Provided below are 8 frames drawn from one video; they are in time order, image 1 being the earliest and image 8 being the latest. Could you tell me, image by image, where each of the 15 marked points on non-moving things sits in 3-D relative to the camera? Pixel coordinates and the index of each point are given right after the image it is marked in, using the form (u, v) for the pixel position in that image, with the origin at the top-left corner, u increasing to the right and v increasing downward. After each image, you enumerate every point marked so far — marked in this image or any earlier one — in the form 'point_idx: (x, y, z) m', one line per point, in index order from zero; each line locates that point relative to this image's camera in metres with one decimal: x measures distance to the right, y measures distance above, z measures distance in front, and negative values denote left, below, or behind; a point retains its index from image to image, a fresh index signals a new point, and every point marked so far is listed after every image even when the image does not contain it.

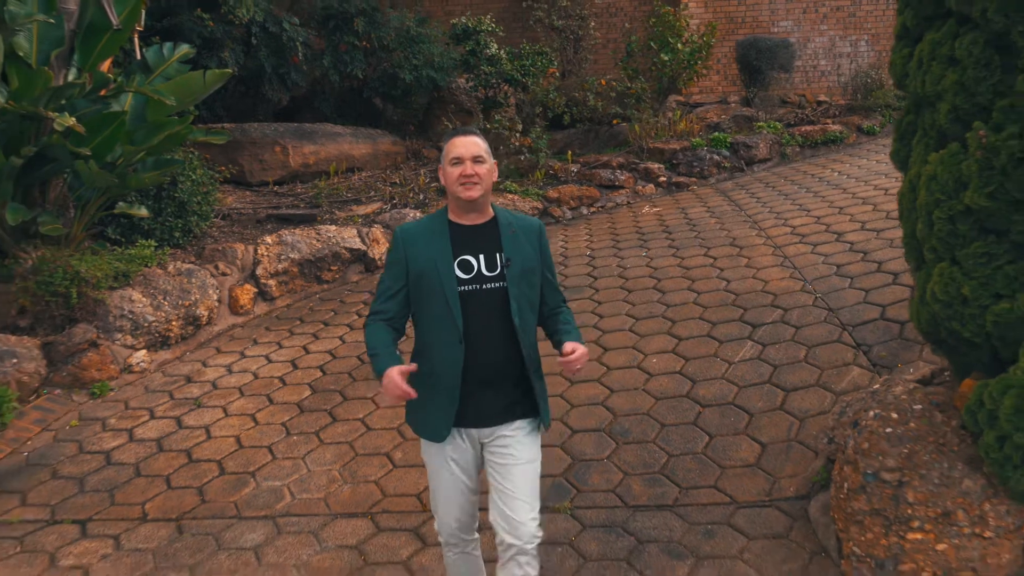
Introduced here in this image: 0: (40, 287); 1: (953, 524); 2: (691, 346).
0: (-2.9, 0.0, +5.2) m
1: (+1.4, -0.7, +2.7) m
2: (+1.0, -0.3, +5.0) m
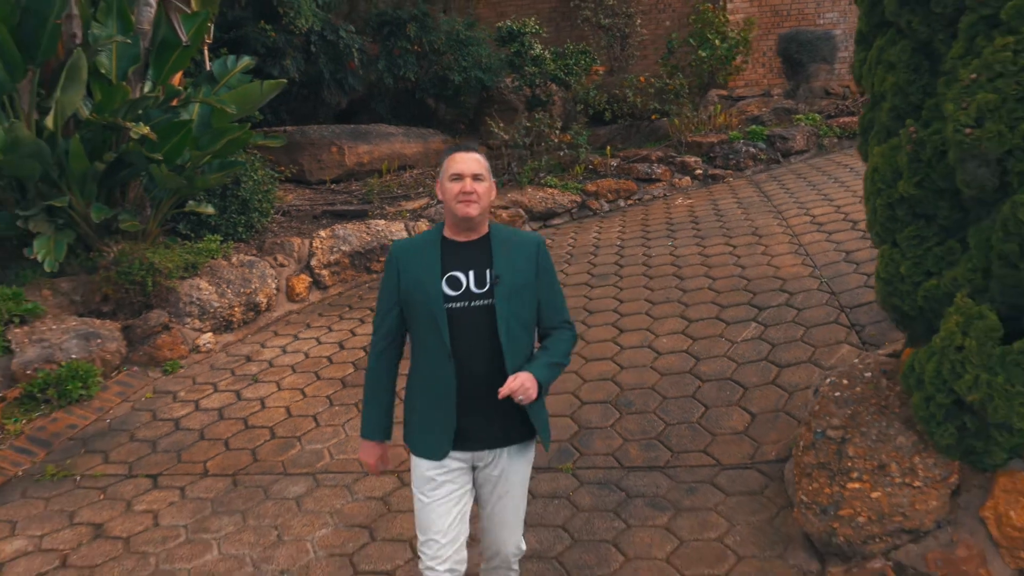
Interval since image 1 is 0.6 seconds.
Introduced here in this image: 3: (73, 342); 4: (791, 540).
0: (-2.7, +0.1, +5.9) m
1: (+1.3, -0.7, +3.1) m
2: (+1.2, -0.2, +5.4) m
3: (-2.8, -0.3, +5.4) m
4: (+1.1, -1.0, +3.4) m
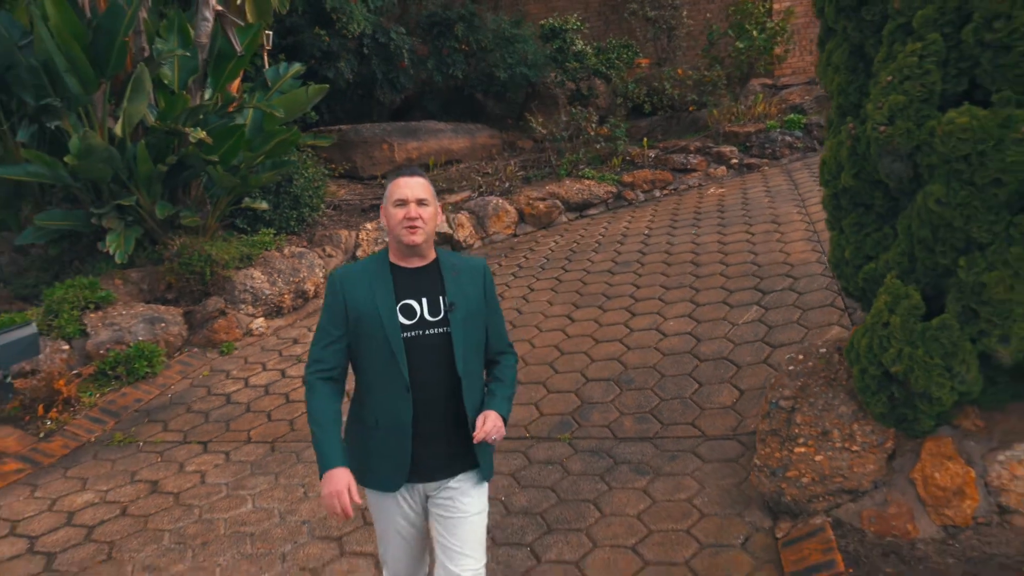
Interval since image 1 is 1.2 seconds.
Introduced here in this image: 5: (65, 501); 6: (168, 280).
0: (-2.5, +0.2, +6.6) m
1: (+1.3, -0.6, +3.4) m
2: (+1.3, -0.2, +5.7) m
3: (-2.7, -0.3, +6.1) m
4: (+1.0, -0.9, +3.7) m
5: (-2.3, -1.1, +4.5) m
6: (-2.6, +0.1, +6.5) m
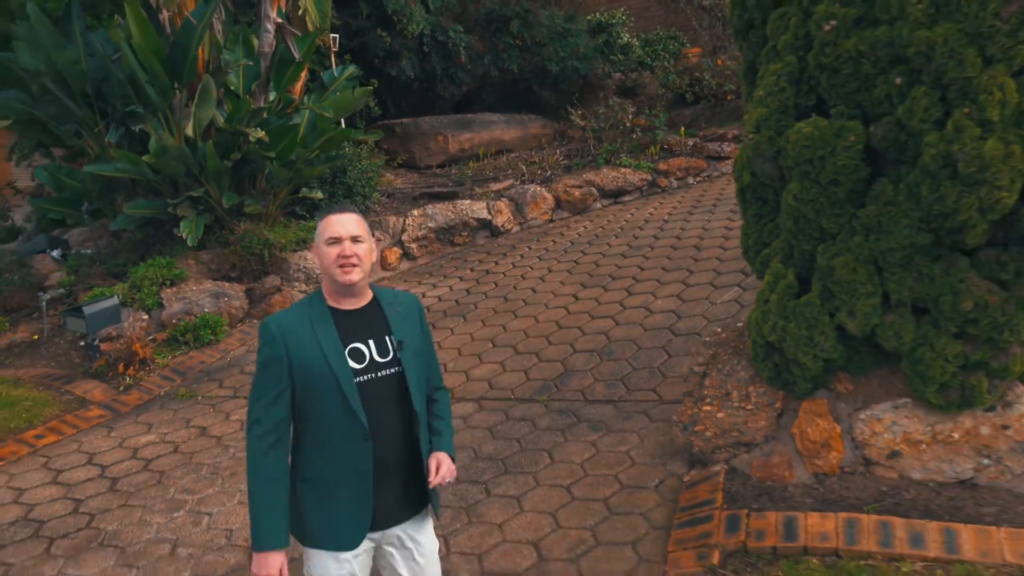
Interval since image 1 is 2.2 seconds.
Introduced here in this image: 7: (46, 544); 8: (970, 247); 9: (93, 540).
0: (-2.4, +0.3, +7.6) m
1: (+1.0, -0.5, +4.0) m
2: (+1.3, 0.0, +6.2) m
3: (-2.5, -0.1, +7.1) m
4: (+0.8, -0.8, +4.3) m
5: (-2.4, -1.0, +5.5) m
6: (-2.5, +0.2, +7.6) m
7: (-2.3, -1.3, +4.2) m
8: (+1.7, +0.1, +3.1) m
9: (-2.1, -1.2, +4.2) m
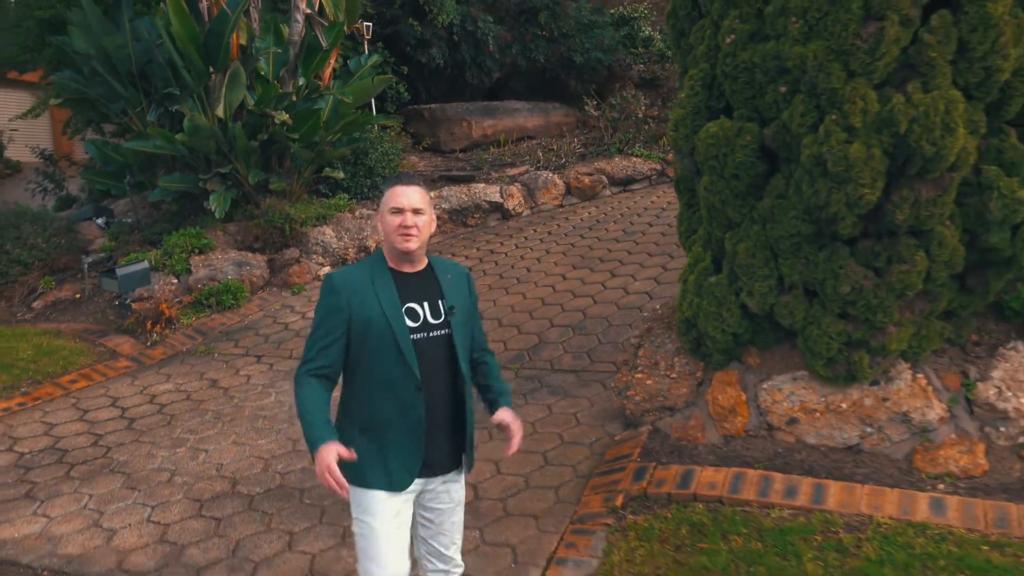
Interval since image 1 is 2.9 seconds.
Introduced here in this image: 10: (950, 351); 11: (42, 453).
0: (-2.4, +0.6, +8.2) m
1: (+0.8, -0.4, +4.5) m
2: (+1.2, +0.1, +6.7) m
3: (-2.6, +0.2, +7.8) m
4: (+0.6, -0.7, +4.8) m
5: (-2.6, -0.7, +6.2) m
6: (-2.5, +0.5, +8.2) m
7: (-2.5, -1.0, +4.9) m
8: (+1.4, +0.2, +3.6) m
9: (-2.3, -1.0, +4.9) m
10: (+2.0, -0.3, +3.8) m
11: (-2.8, -1.0, +5.1) m
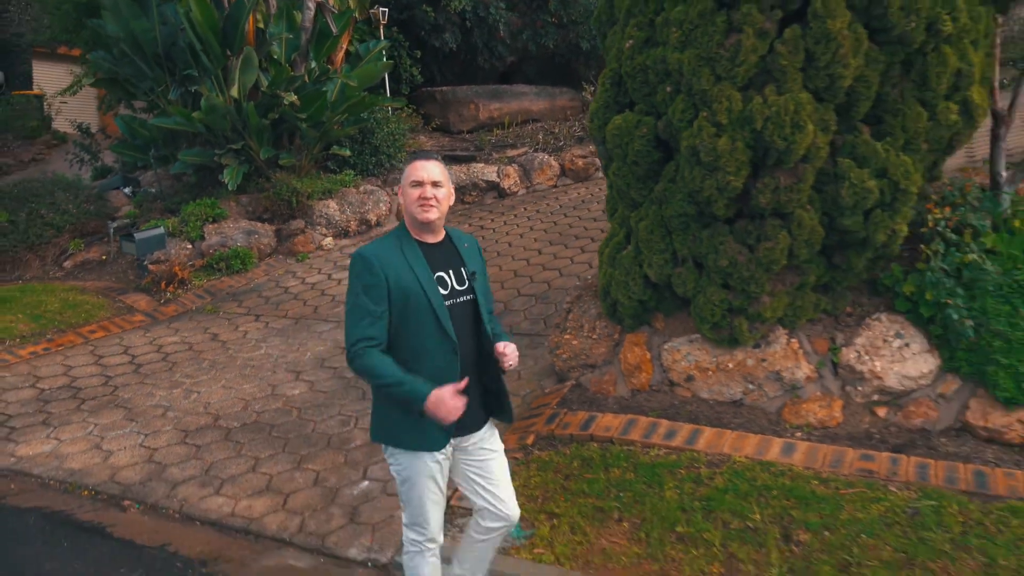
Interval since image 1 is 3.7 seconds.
0: (-2.5, +1.0, +9.0) m
1: (+0.4, -0.3, +5.1) m
2: (+1.0, +0.3, +7.2) m
3: (-2.7, +0.5, +8.6) m
4: (+0.3, -0.5, +5.4) m
5: (-2.9, -0.4, +6.9) m
6: (-2.6, +0.9, +9.0) m
7: (-2.9, -0.8, +5.7) m
8: (+1.0, +0.3, +4.1) m
9: (-2.6, -0.8, +5.7) m
10: (+1.6, -0.2, +4.4) m
11: (-3.1, -0.7, +5.9) m
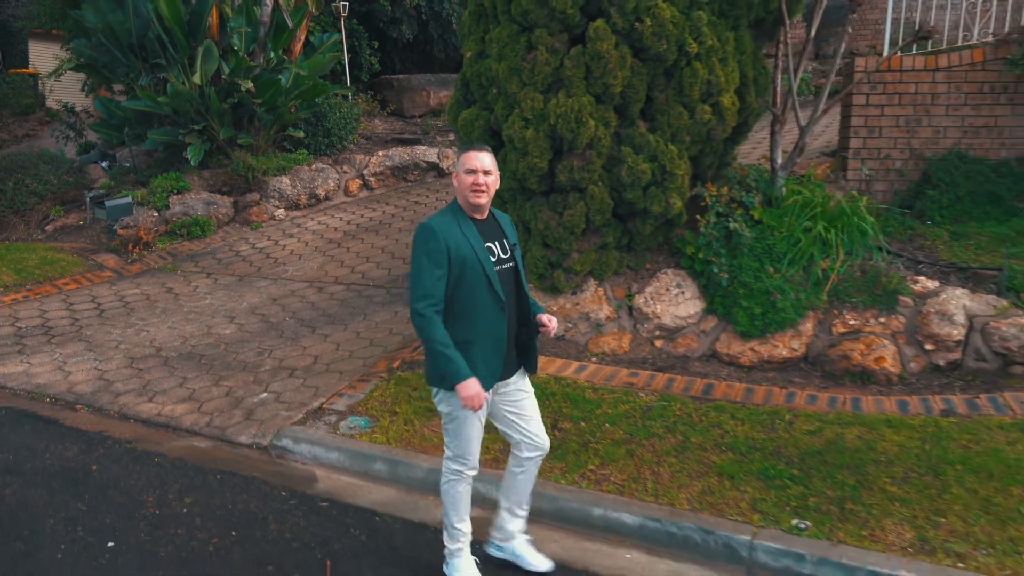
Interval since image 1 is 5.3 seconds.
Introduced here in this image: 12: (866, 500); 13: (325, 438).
0: (-3.3, +1.4, +10.2) m
1: (-0.4, 0.0, +6.3) m
2: (+0.2, +0.6, +8.4) m
3: (-3.6, +0.9, +9.8) m
4: (-0.6, -0.2, +6.7) m
5: (-3.7, 0.0, +8.2) m
6: (-3.4, +1.3, +10.2) m
7: (-3.7, -0.4, +6.9) m
8: (+0.2, +0.6, +5.3) m
9: (-3.5, -0.4, +6.9) m
10: (+0.7, +0.1, +5.6) m
11: (-4.0, -0.3, +7.1) m
12: (+1.6, -0.9, +3.8) m
13: (-1.0, -0.8, +4.8) m
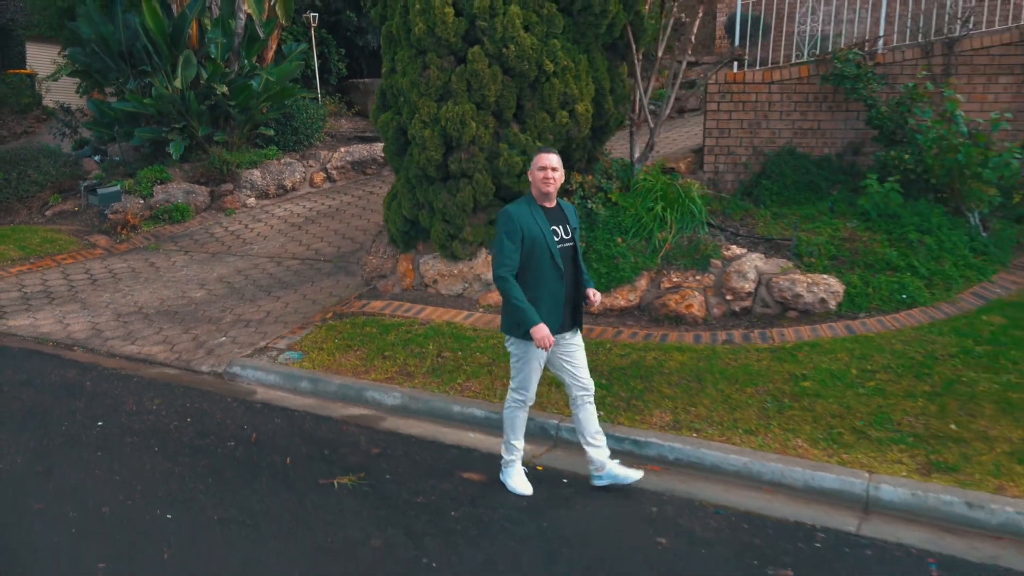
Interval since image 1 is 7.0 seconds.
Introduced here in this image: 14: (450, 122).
0: (-4.1, +1.7, +11.6) m
1: (-1.2, +0.3, +7.8) m
2: (-0.6, +0.9, +9.9) m
3: (-4.3, +1.2, +11.2) m
4: (-1.4, 0.0, +8.1) m
5: (-4.5, +0.3, +9.6) m
6: (-4.2, +1.6, +11.6) m
7: (-4.5, -0.1, +8.4) m
8: (-0.6, +0.9, +6.8) m
9: (-4.3, -0.1, +8.3) m
10: (0.0, +0.4, +7.1) m
11: (-4.8, 0.0, +8.6) m
12: (+0.8, -0.7, +5.3) m
13: (-1.8, -0.6, +6.2) m
14: (-0.5, +1.2, +6.4) m
